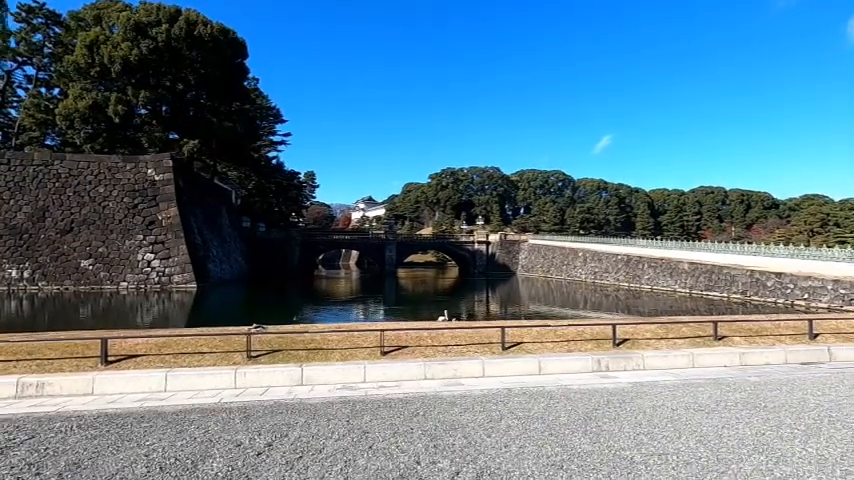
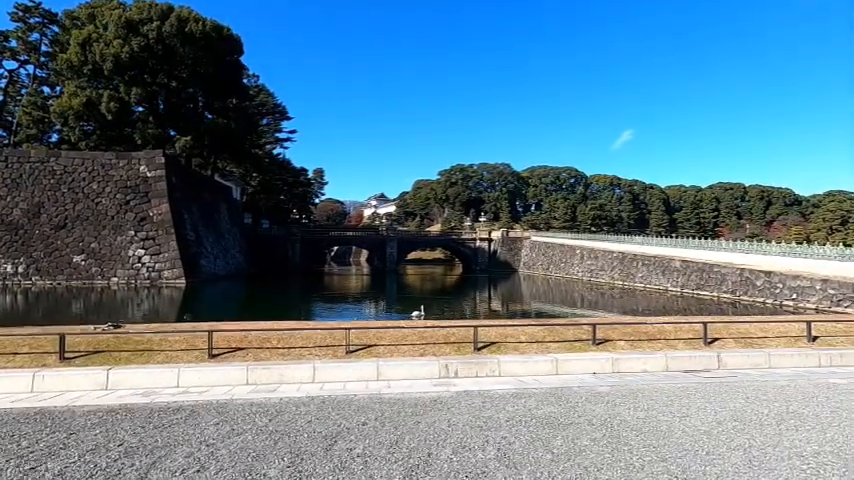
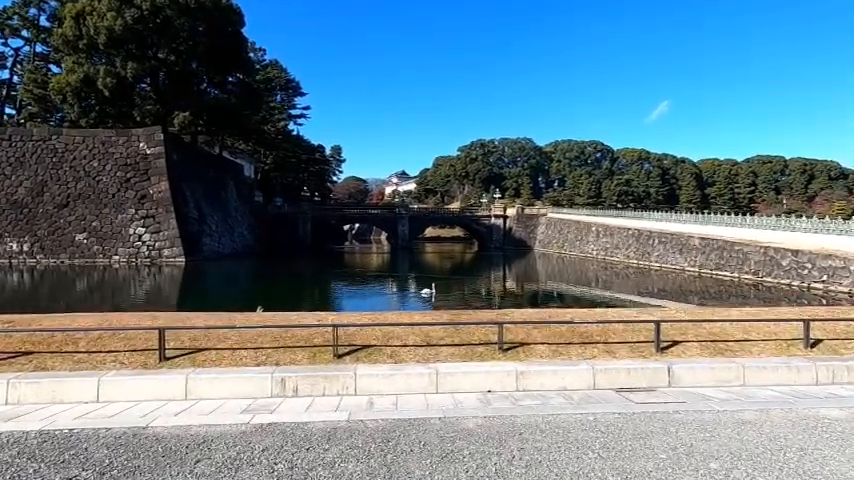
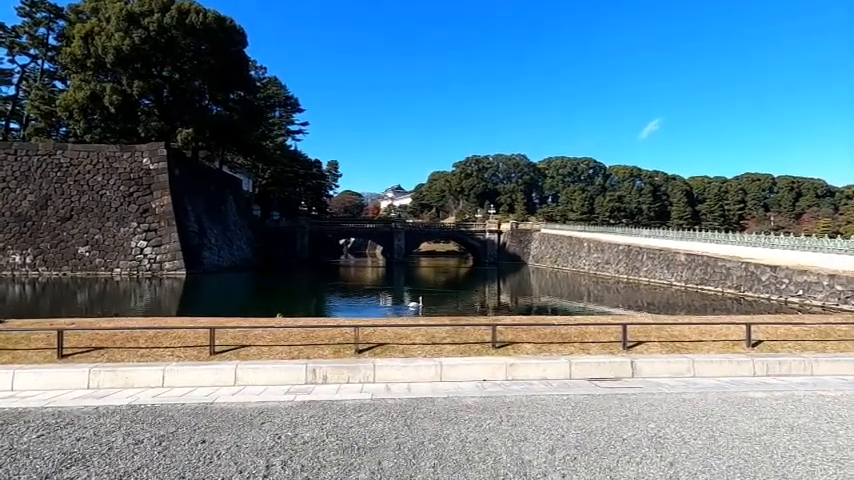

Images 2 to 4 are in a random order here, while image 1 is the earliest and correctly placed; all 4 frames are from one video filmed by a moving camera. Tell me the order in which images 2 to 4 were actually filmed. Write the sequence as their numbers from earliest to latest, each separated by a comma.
2, 4, 3
